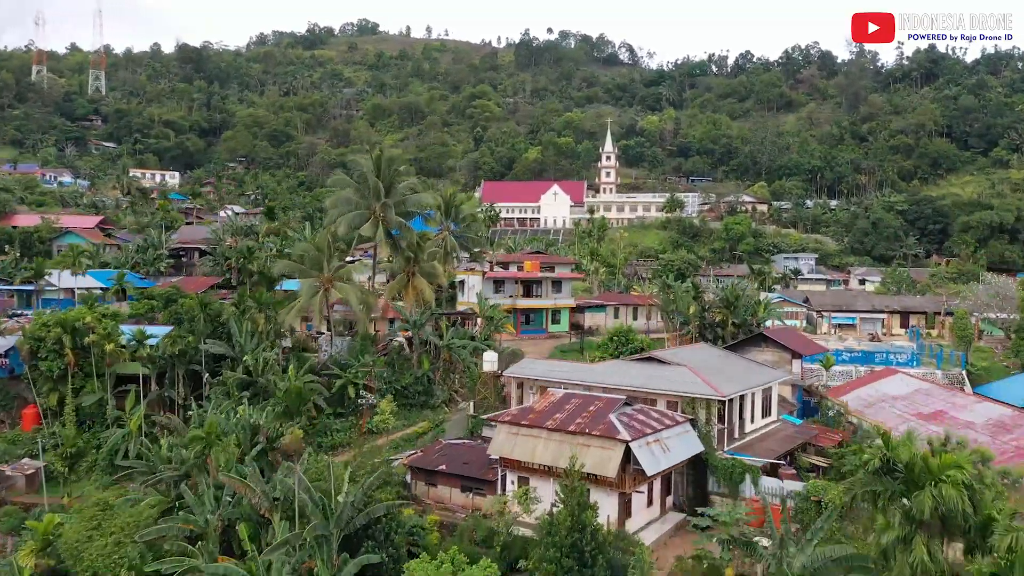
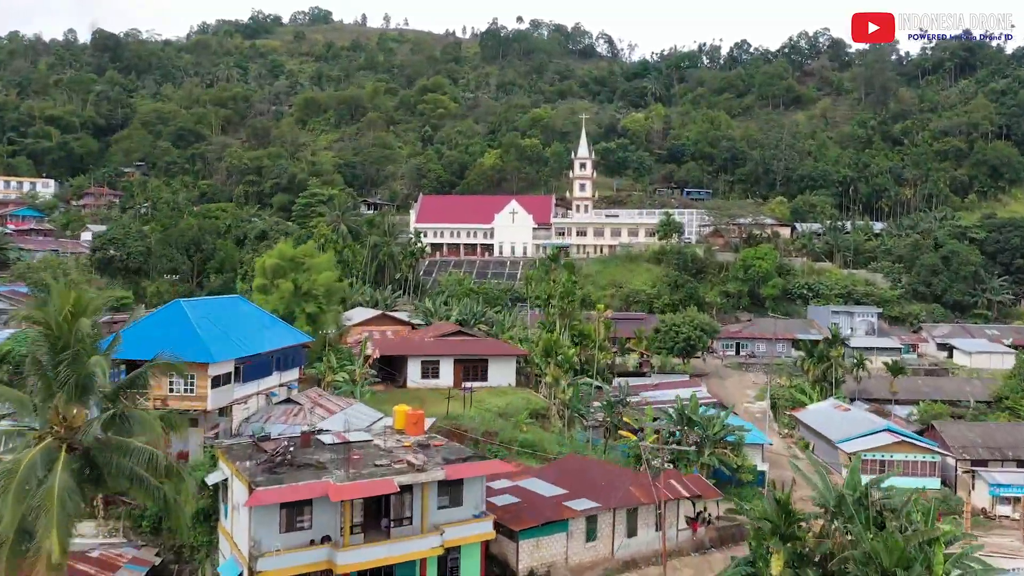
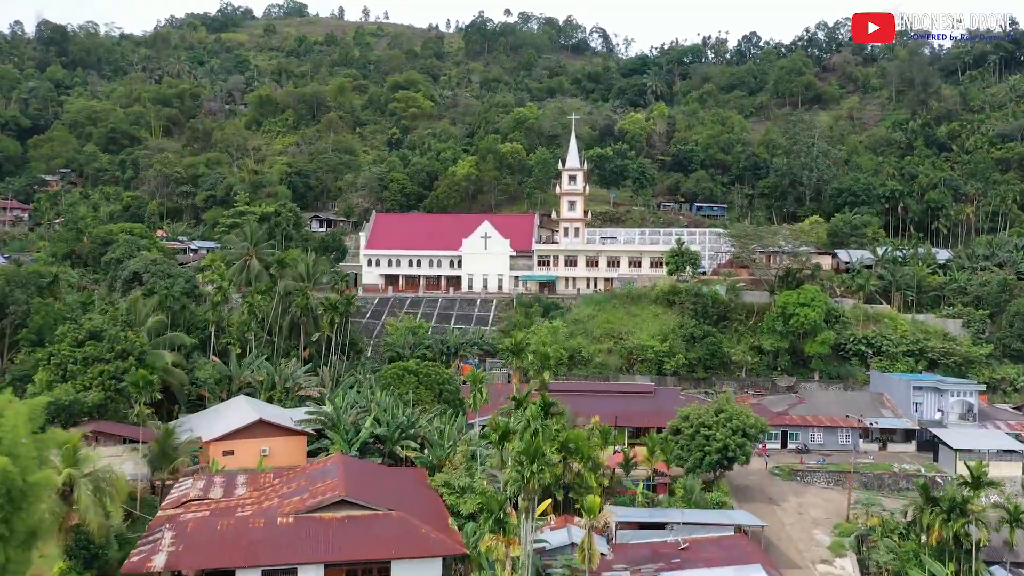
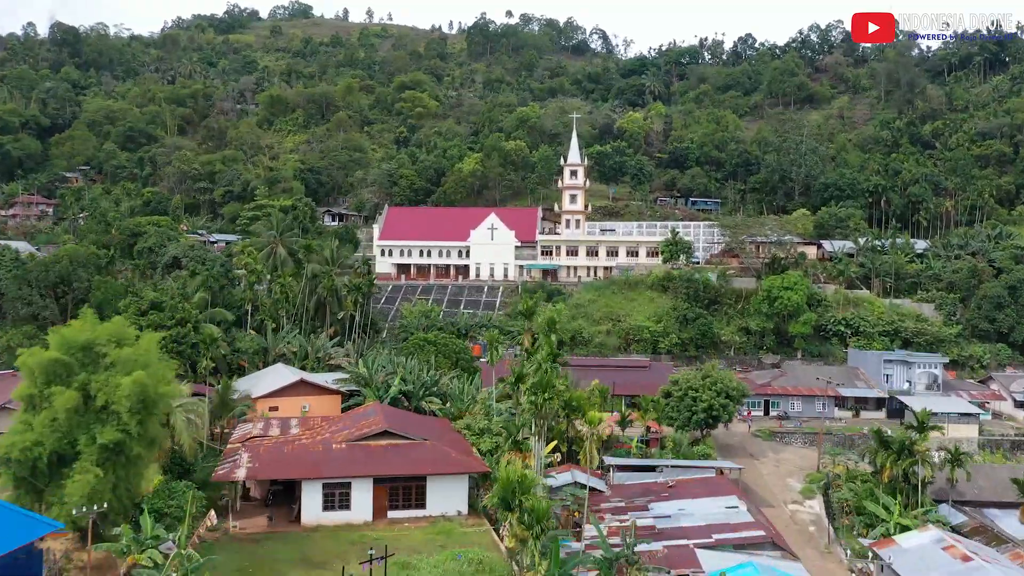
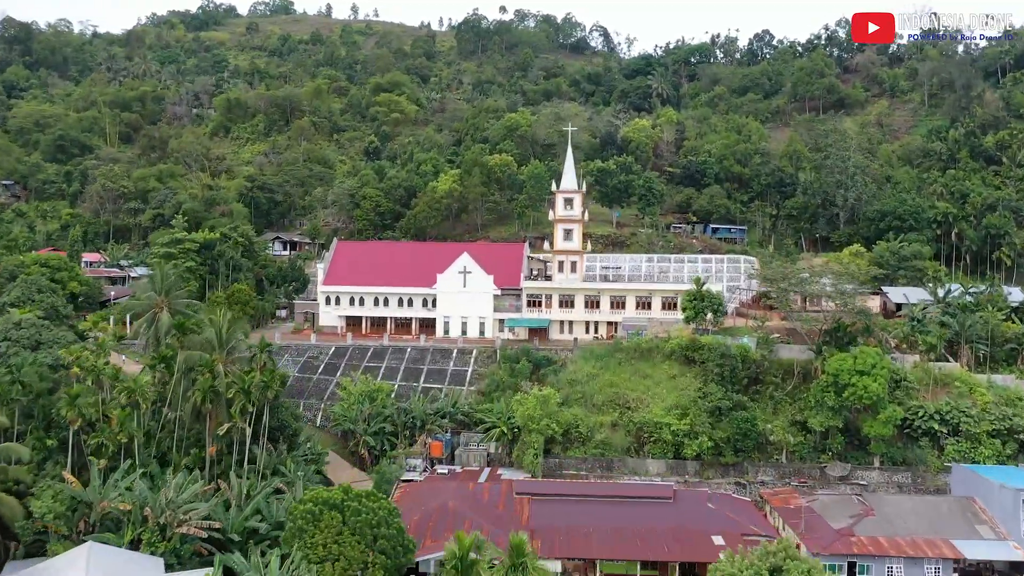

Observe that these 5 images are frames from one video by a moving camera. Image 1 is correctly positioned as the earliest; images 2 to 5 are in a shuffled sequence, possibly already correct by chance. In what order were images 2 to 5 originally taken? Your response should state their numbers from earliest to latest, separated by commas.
2, 4, 3, 5
